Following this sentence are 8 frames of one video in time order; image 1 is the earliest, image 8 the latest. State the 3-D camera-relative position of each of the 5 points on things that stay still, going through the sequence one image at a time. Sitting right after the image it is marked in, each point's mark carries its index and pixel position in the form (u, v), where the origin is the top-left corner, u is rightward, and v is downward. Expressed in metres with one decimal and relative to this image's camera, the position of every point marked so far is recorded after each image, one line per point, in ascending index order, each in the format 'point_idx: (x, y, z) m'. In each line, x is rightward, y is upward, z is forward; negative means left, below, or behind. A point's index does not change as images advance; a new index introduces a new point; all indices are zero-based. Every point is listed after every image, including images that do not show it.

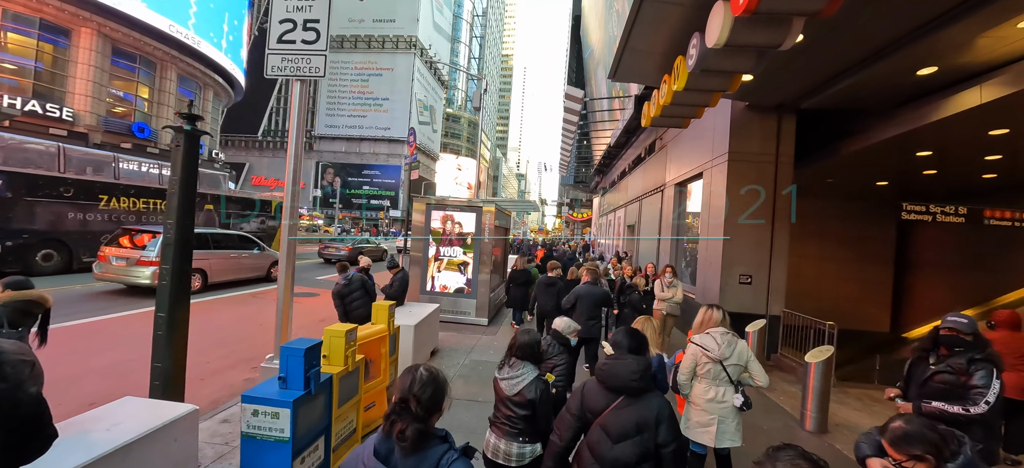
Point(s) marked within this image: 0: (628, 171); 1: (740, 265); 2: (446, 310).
0: (+5.4, +3.0, +16.9) m
1: (+4.5, -0.6, +7.1) m
2: (-1.5, -1.8, +8.6) m
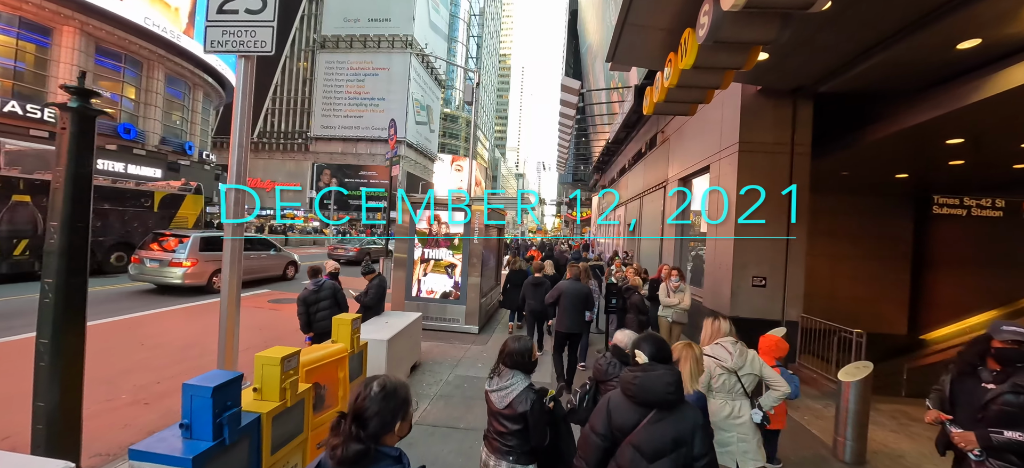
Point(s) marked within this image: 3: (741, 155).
0: (+5.2, +3.0, +16.3) m
1: (+4.3, -0.6, +6.5) m
2: (-1.7, -1.8, +8.0) m
3: (+4.1, +1.4, +6.5) m
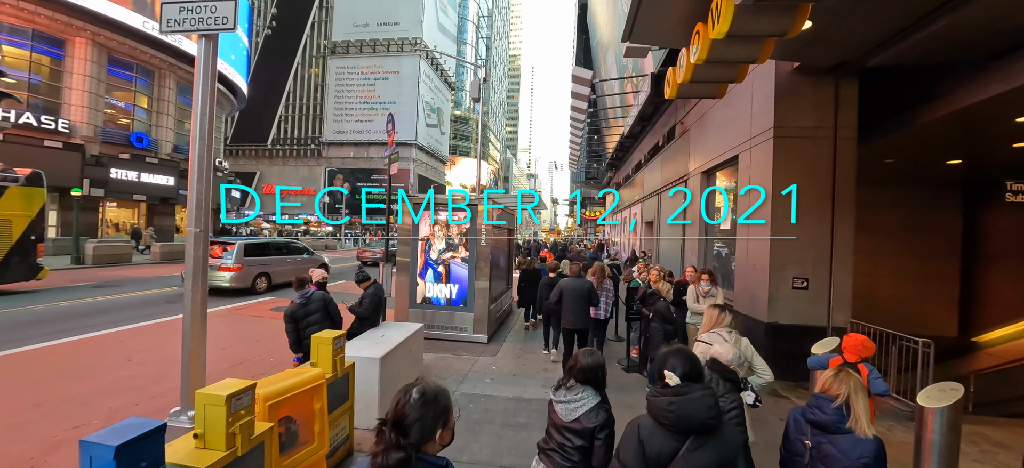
0: (+5.6, +3.1, +15.5) m
1: (+4.4, -0.5, +5.7) m
2: (-1.4, -1.9, +7.5) m
3: (+4.2, +1.5, +5.8) m
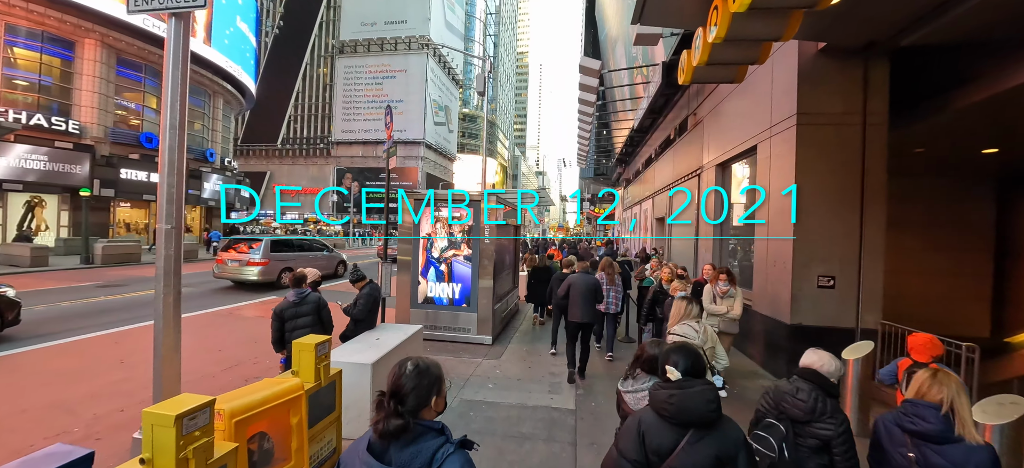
0: (+5.9, +3.2, +15.1) m
1: (+4.5, -0.4, +5.3) m
2: (-1.4, -1.8, +7.2) m
3: (+4.3, +1.5, +5.4) m
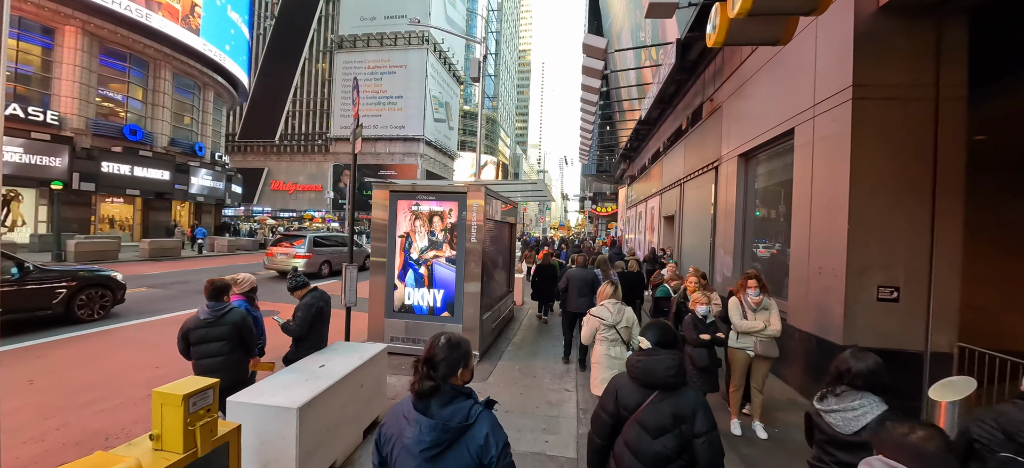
0: (+5.8, +3.2, +14.0) m
1: (+4.3, -0.4, +4.3) m
2: (-1.5, -1.8, +6.2) m
3: (+4.1, +1.5, +4.3) m
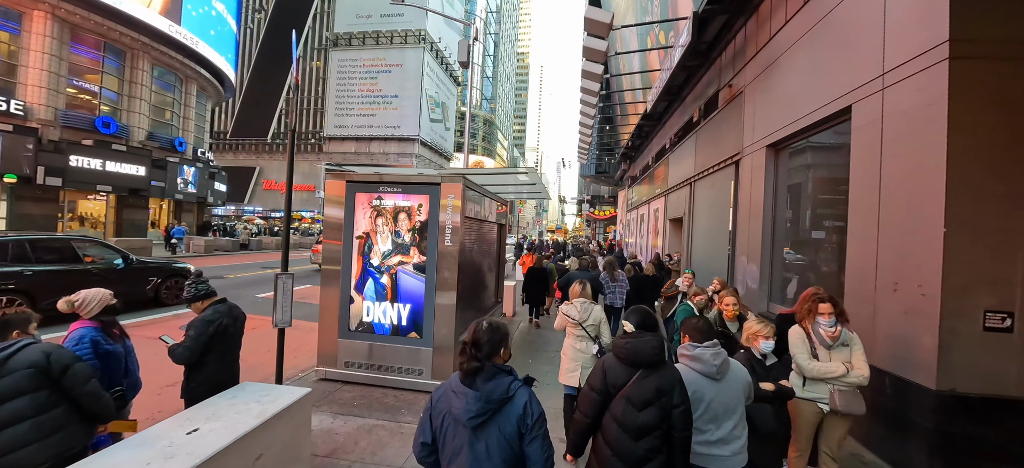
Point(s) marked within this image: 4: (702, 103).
0: (+5.6, +3.1, +12.9) m
1: (+4.1, -0.5, +3.2) m
2: (-1.7, -1.8, +5.0) m
3: (+3.9, +1.5, +3.2) m
4: (+4.9, +3.4, +9.5) m
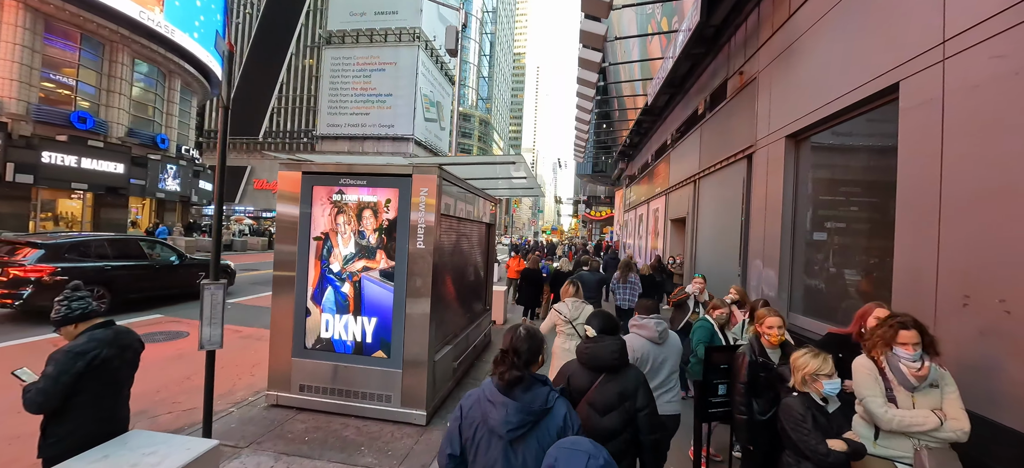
0: (+5.3, +3.0, +12.3) m
1: (+4.0, -0.5, +2.5) m
2: (-1.9, -1.8, +4.3) m
3: (+3.8, +1.5, +2.6) m
4: (+4.7, +3.4, +8.8) m
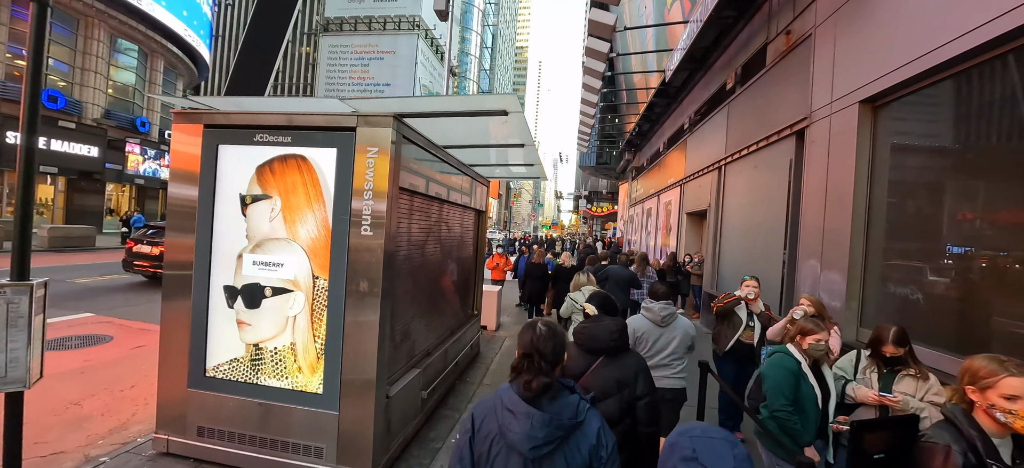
0: (+5.3, +3.2, +11.0) m
1: (+3.9, -0.5, +1.3) m
2: (-2.0, -1.6, +3.1) m
3: (+3.7, +1.5, +1.3) m
4: (+4.7, +3.5, +7.6) m
